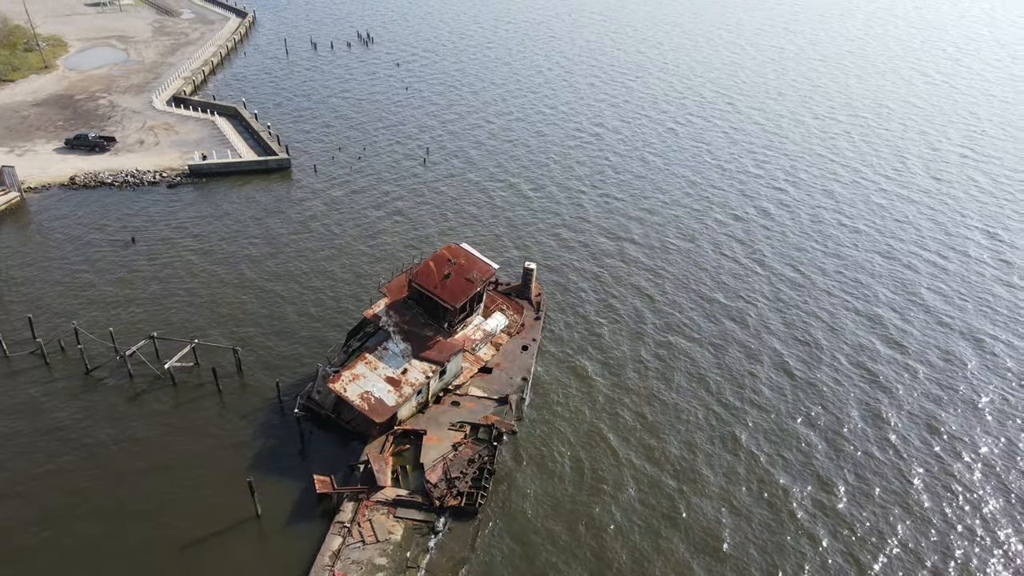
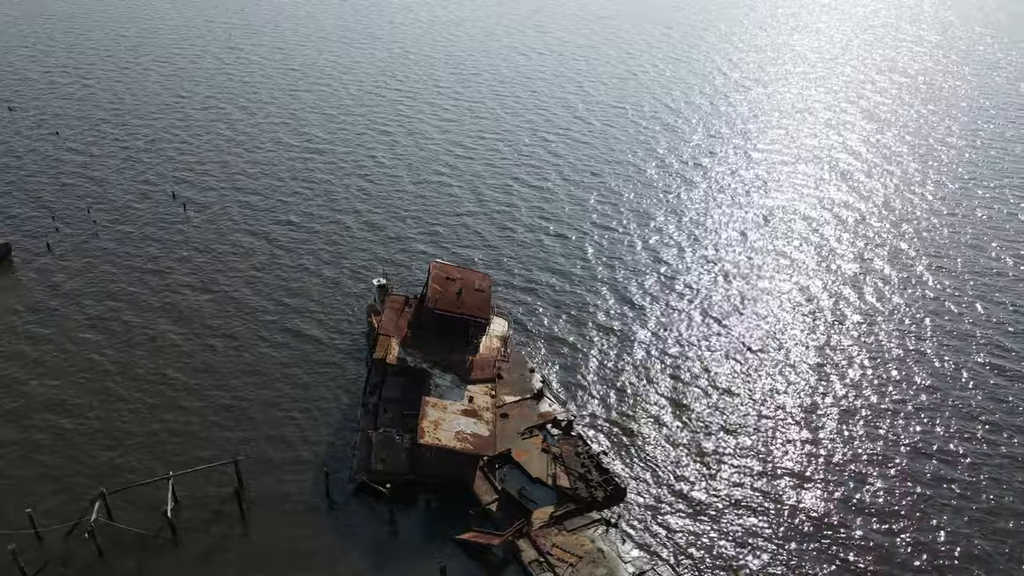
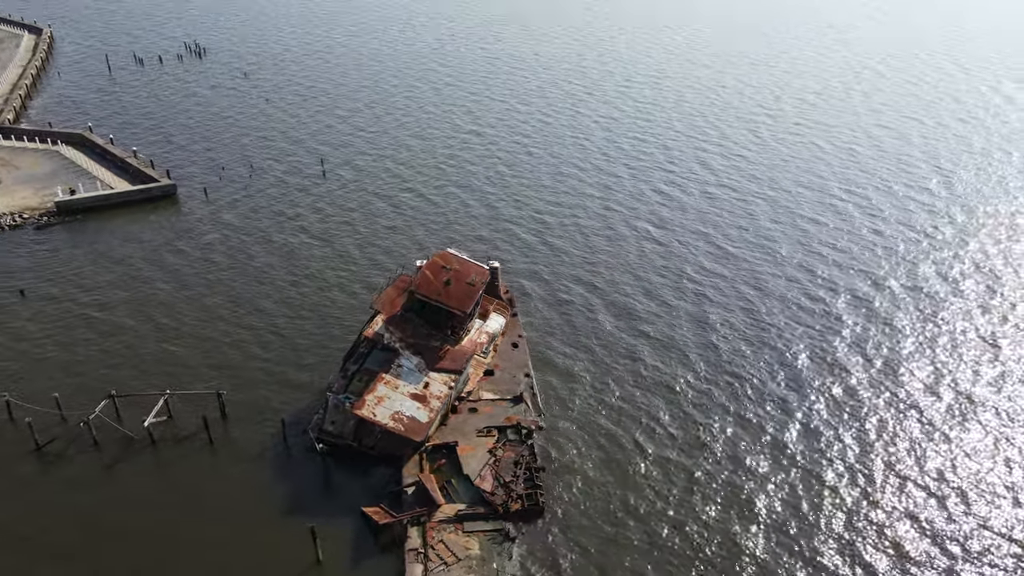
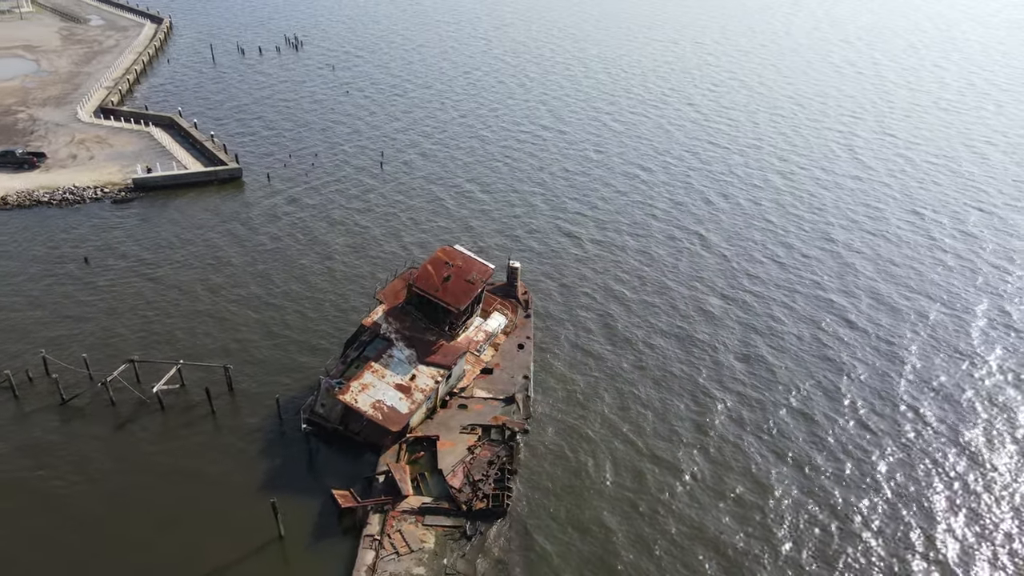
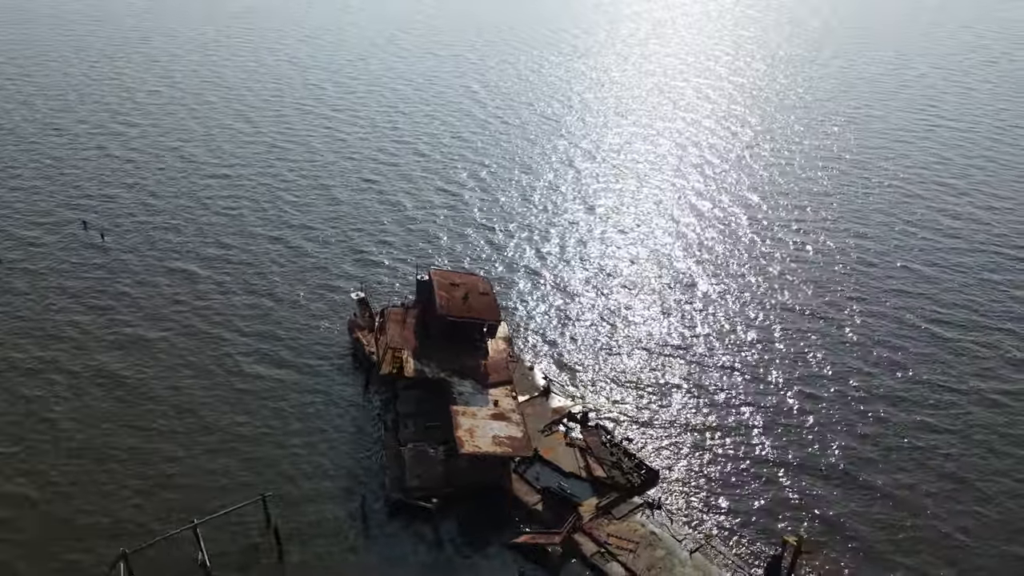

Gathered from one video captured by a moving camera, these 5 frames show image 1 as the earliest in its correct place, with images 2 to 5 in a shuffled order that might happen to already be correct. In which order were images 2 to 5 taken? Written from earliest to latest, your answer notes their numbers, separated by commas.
4, 3, 2, 5
